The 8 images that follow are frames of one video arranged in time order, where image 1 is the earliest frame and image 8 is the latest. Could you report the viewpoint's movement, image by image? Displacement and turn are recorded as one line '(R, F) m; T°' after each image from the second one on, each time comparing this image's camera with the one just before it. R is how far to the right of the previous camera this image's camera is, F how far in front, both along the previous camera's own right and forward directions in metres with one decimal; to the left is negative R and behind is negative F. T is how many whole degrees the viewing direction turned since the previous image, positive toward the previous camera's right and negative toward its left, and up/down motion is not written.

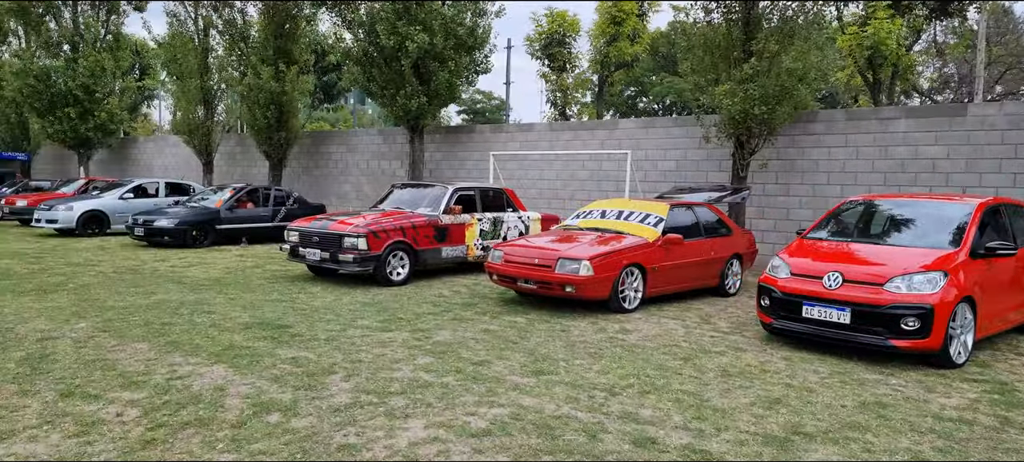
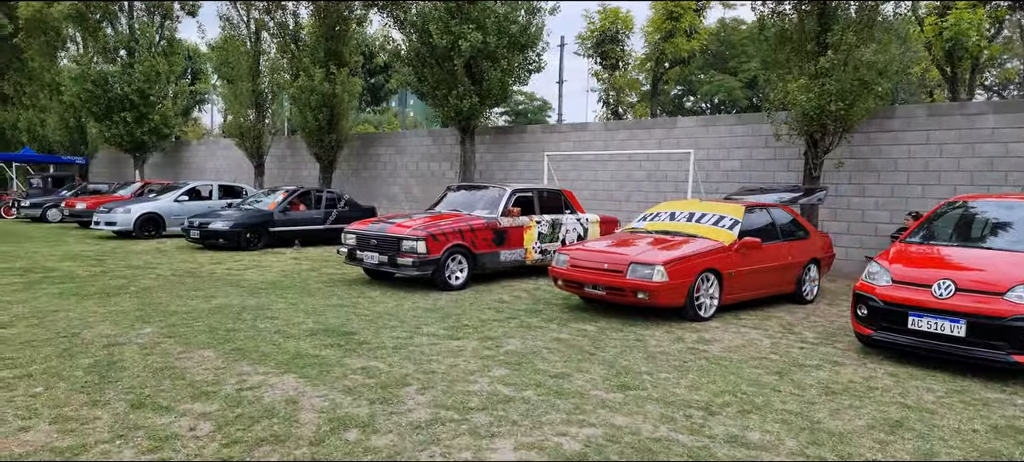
(-0.3, +0.3) m; -3°
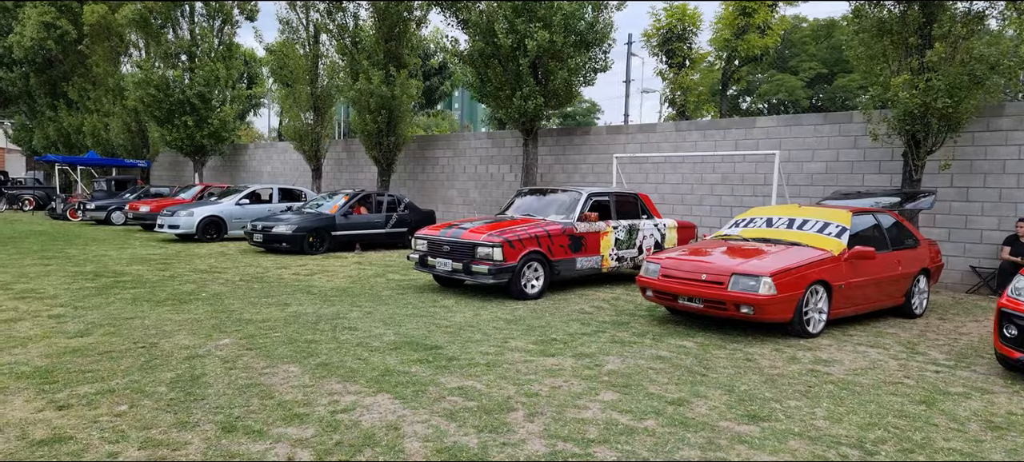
(-0.4, +0.4) m; -4°
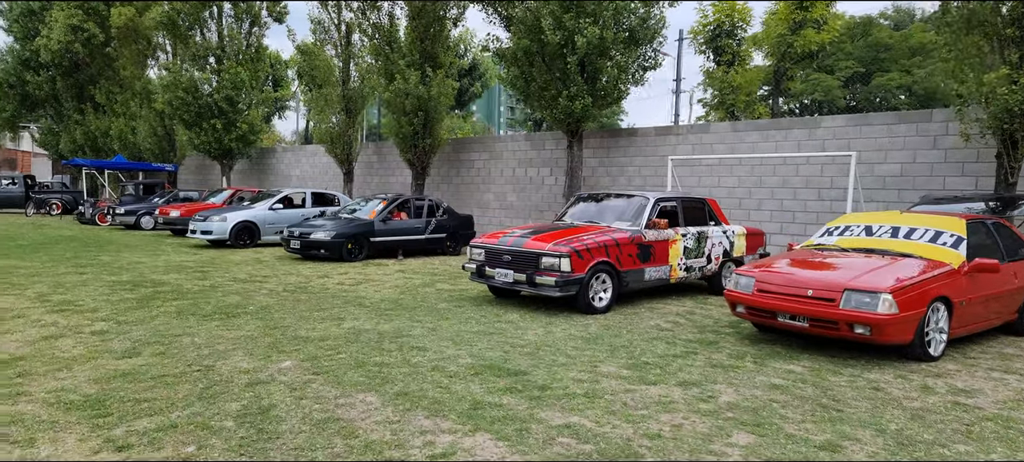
(-0.5, +0.5) m; -1°
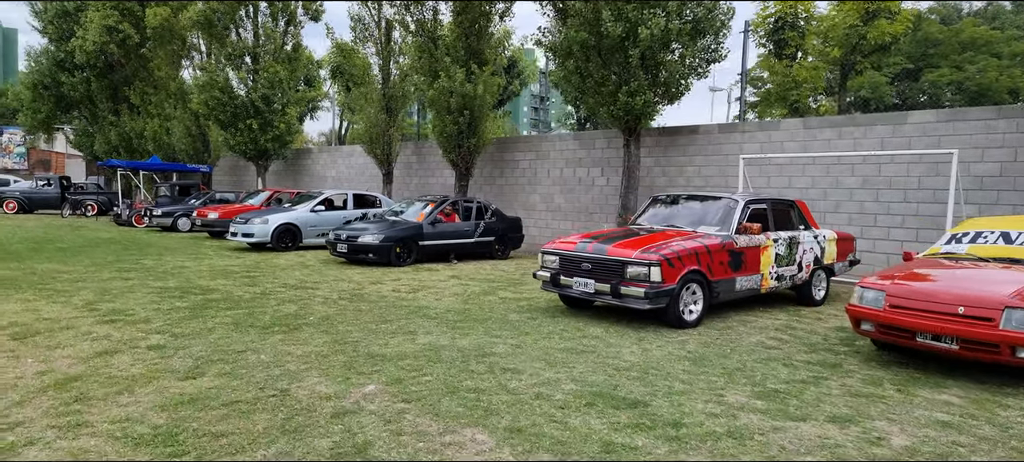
(-0.6, +0.6) m; -2°
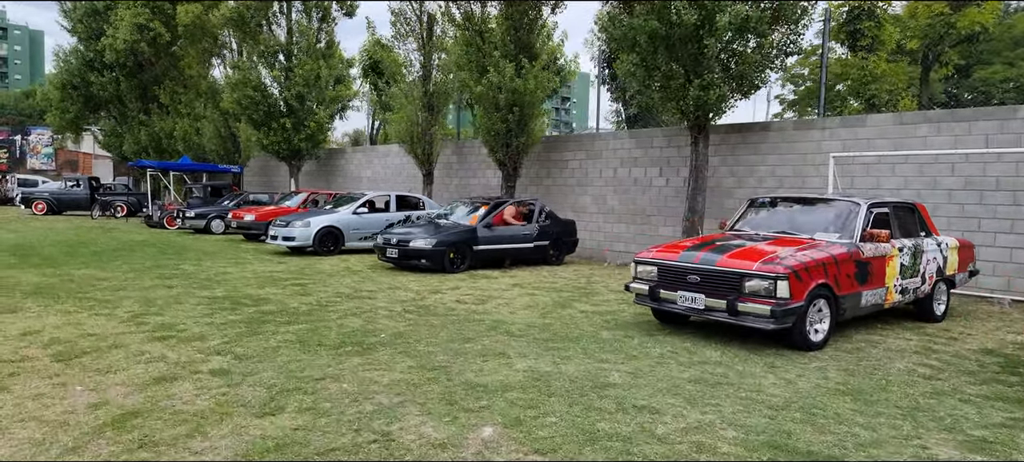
(-0.7, +0.8) m; -1°
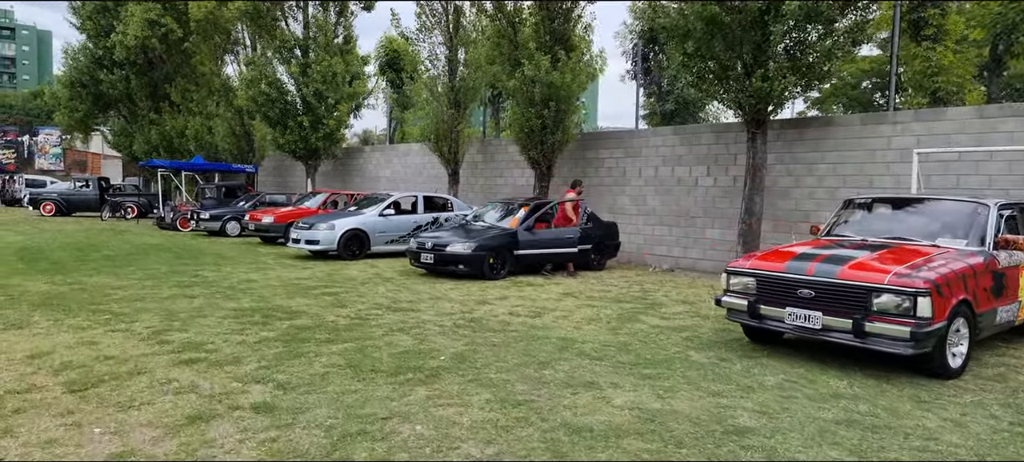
(-0.6, +0.8) m; 0°
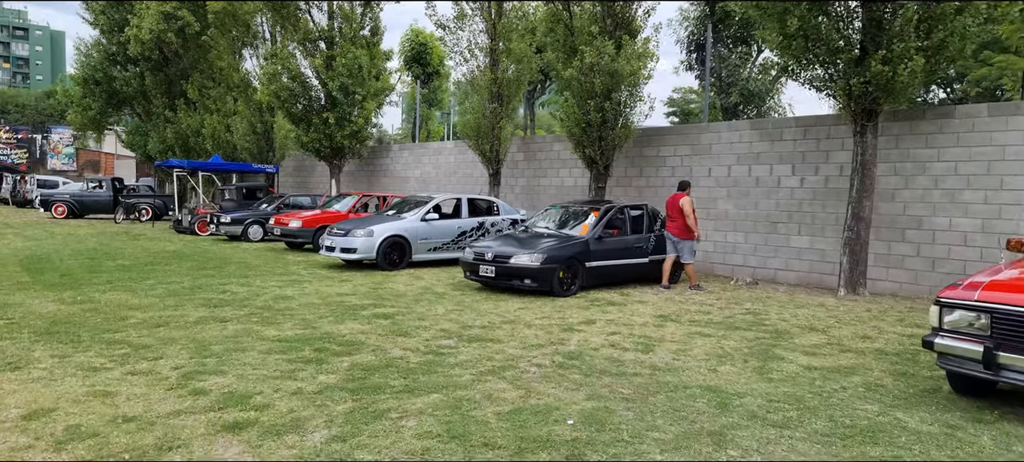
(-0.9, +1.4) m; -1°
